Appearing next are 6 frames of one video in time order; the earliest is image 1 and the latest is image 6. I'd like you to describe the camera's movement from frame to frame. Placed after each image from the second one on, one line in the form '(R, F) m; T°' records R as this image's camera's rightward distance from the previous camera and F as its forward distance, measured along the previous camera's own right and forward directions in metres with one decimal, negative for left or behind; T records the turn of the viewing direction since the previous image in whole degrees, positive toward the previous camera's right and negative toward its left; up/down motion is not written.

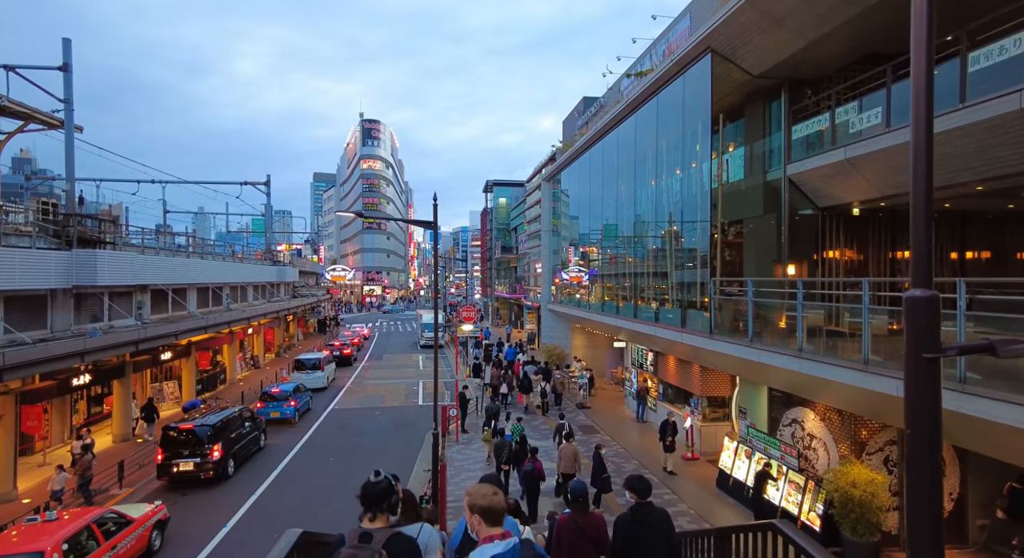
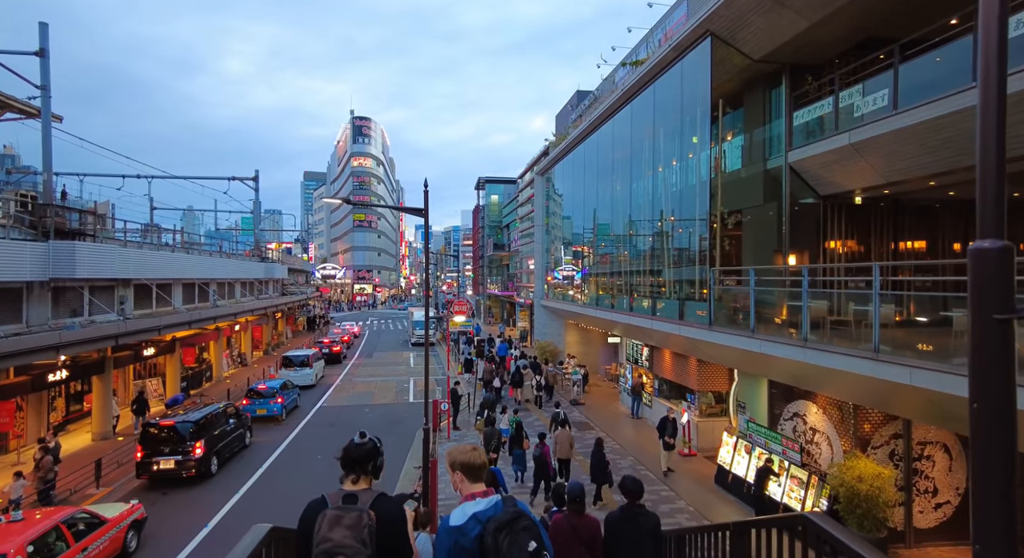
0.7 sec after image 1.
(-0.1, +0.4) m; +1°
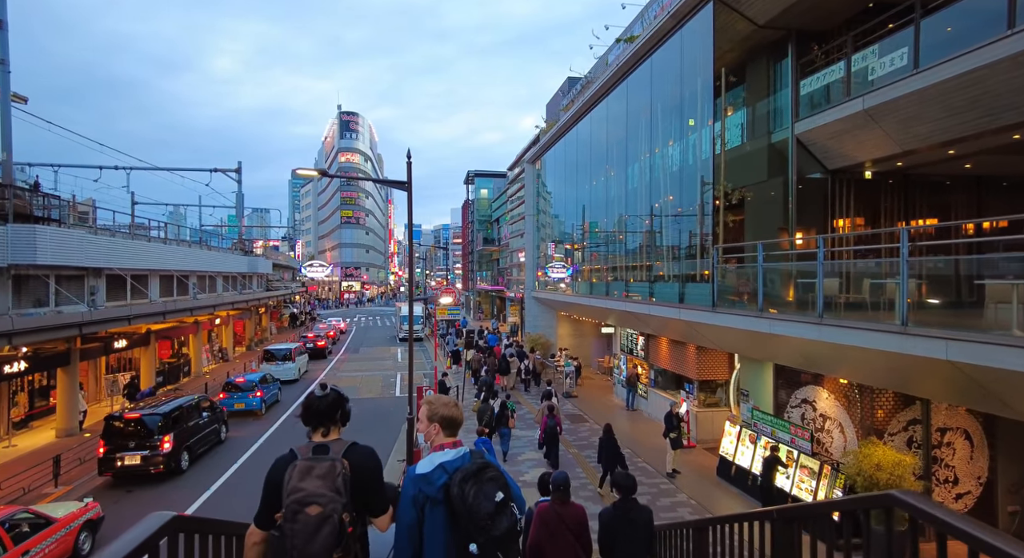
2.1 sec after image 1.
(0.0, +0.8) m; +1°
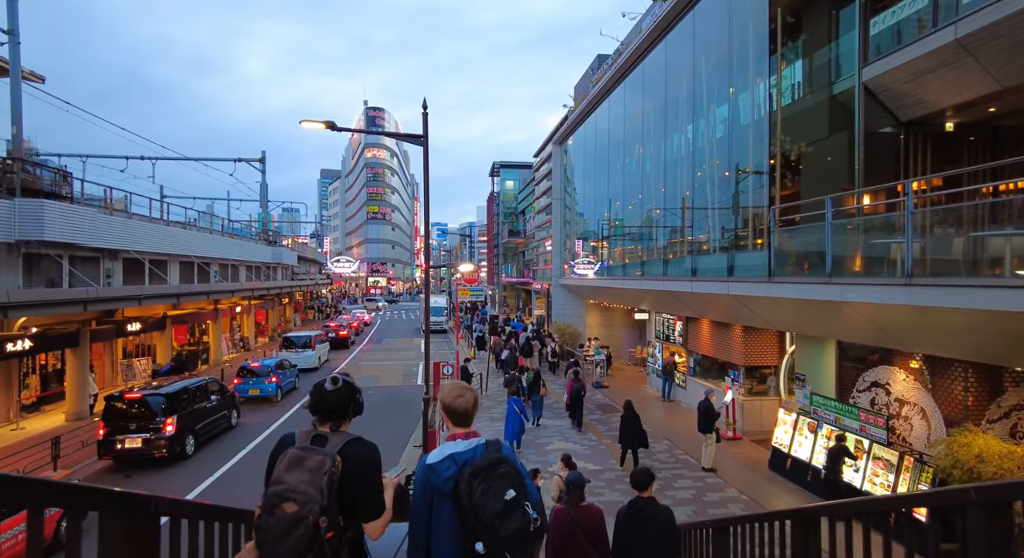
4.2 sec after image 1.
(0.0, +1.1) m; -3°
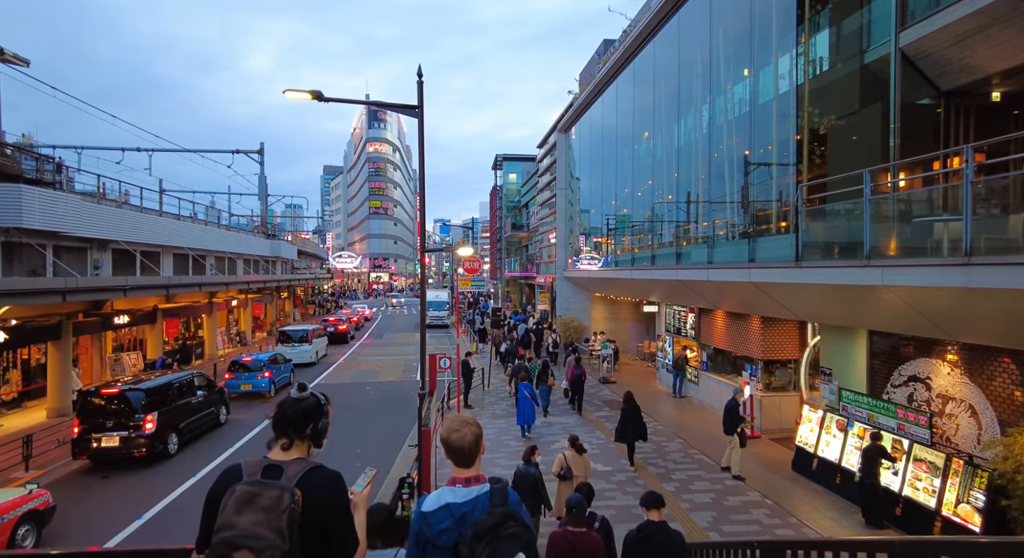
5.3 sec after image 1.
(0.0, +0.8) m; 0°
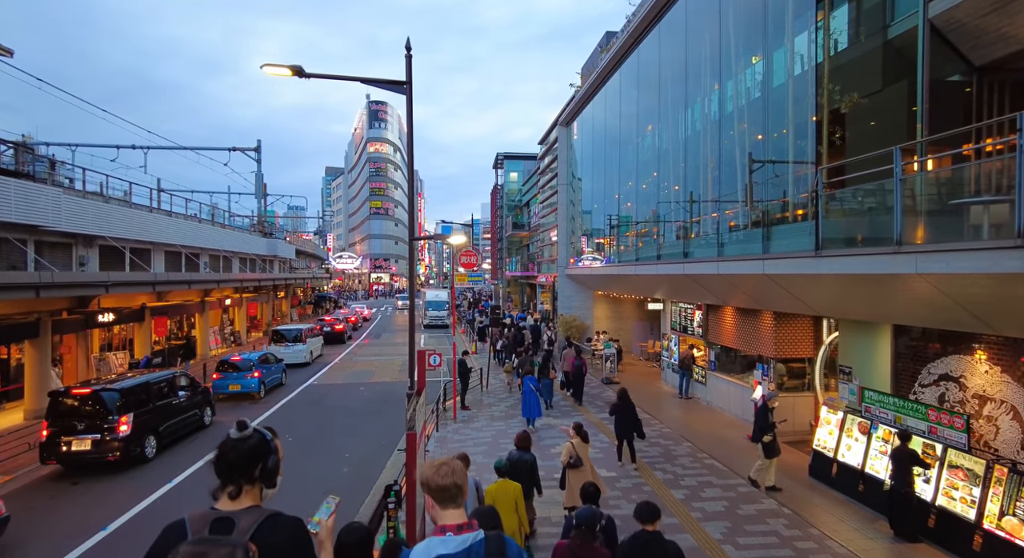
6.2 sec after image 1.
(+0.1, +0.7) m; 0°
